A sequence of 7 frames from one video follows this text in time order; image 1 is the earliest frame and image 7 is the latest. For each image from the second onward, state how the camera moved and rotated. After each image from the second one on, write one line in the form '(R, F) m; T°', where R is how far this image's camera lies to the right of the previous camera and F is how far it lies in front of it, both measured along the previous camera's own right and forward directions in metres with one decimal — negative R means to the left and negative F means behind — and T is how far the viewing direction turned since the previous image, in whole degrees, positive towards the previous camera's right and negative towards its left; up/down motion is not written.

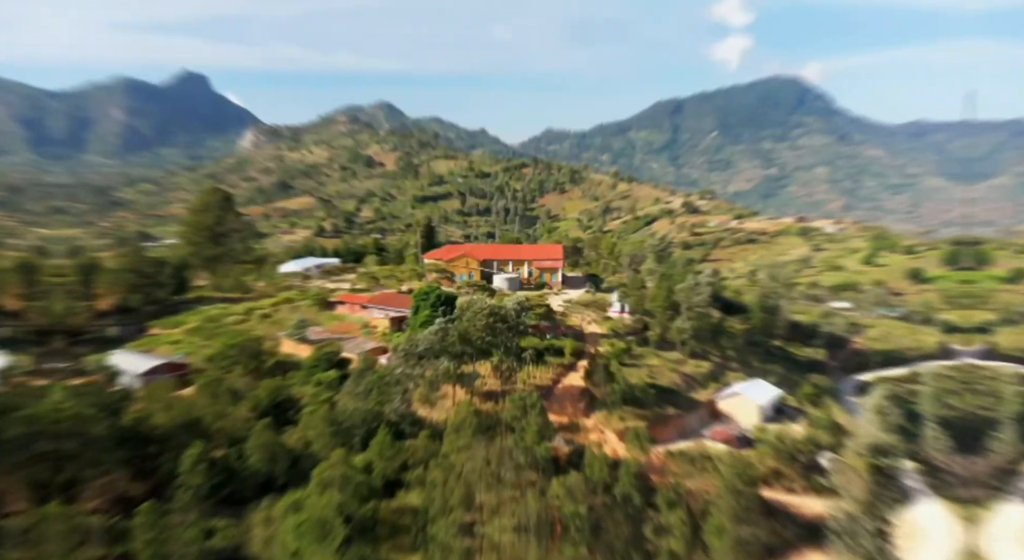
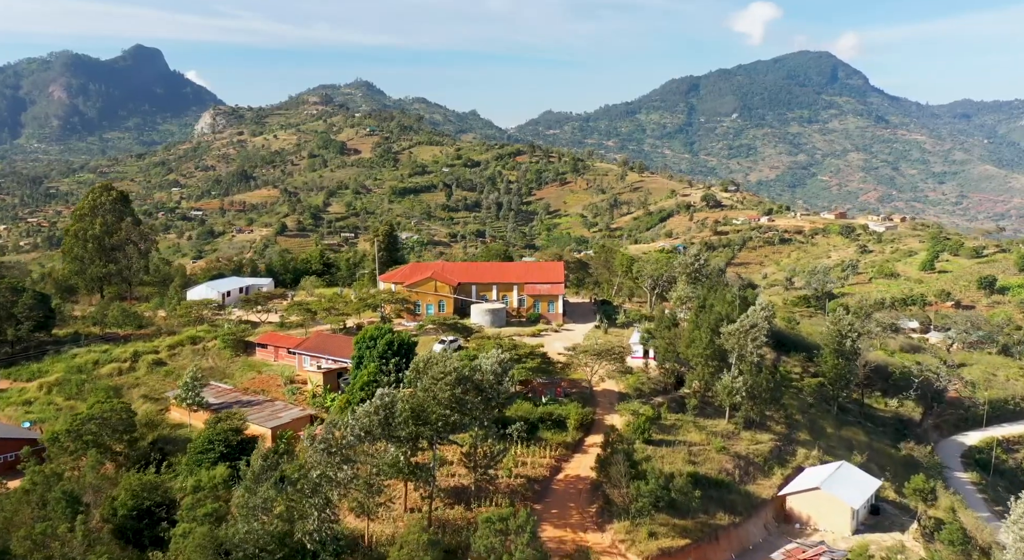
(-0.3, +6.2) m; +3°
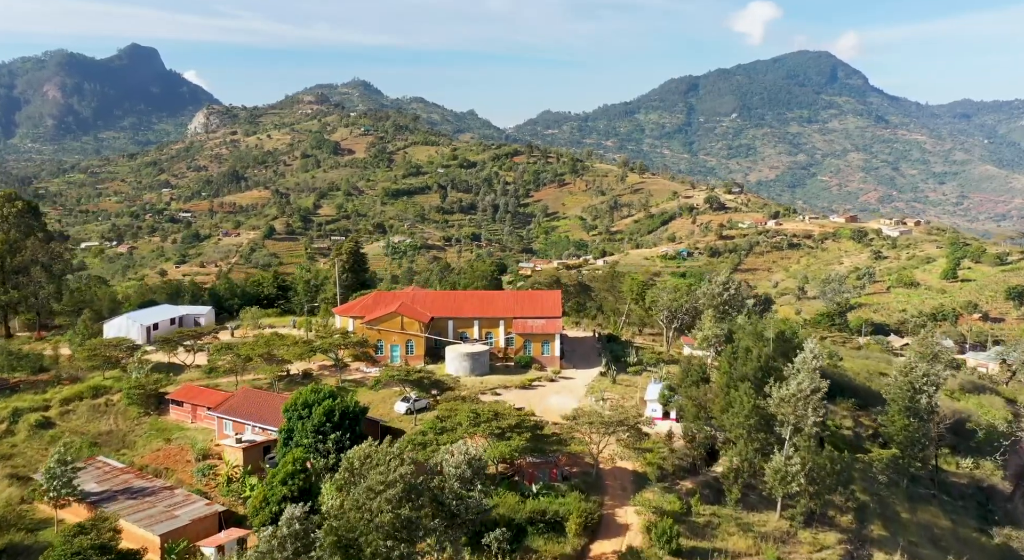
(+0.3, +4.3) m; 0°
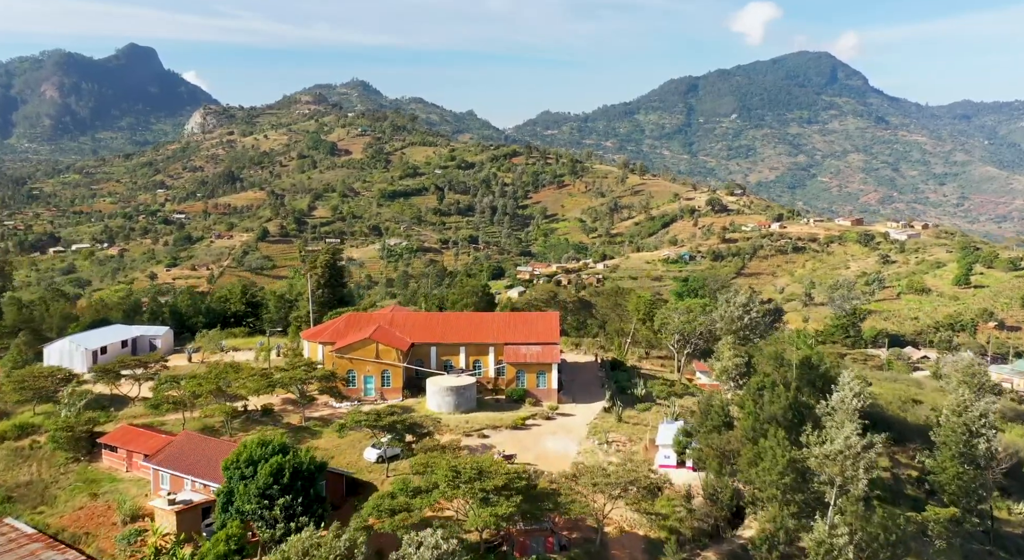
(+0.2, +2.2) m; 0°
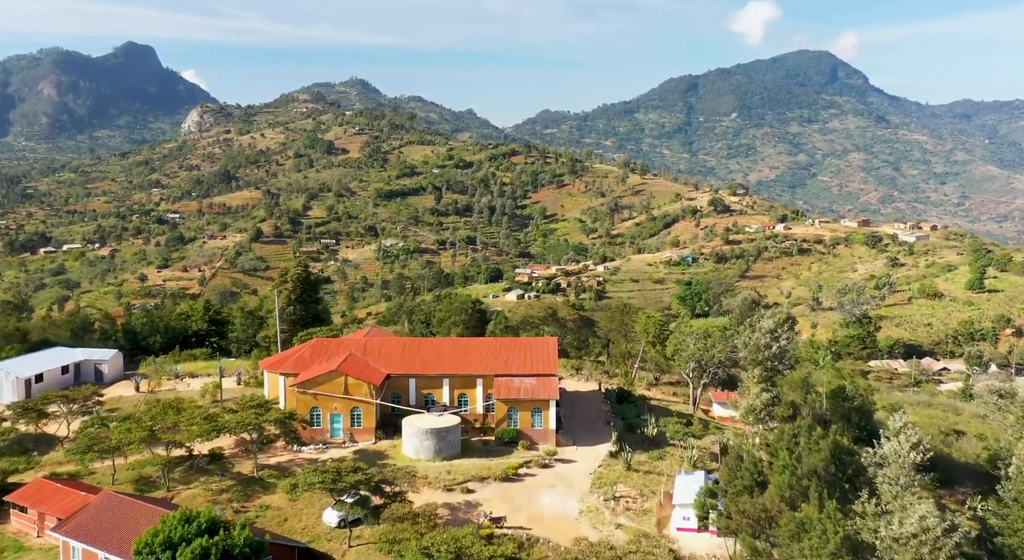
(+0.1, +2.1) m; 0°
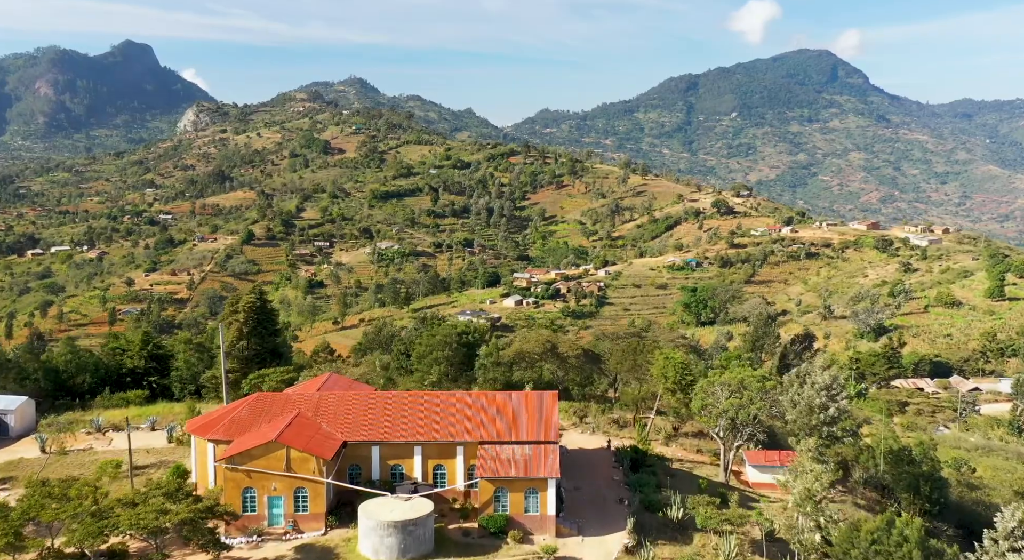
(+0.1, +2.8) m; 0°
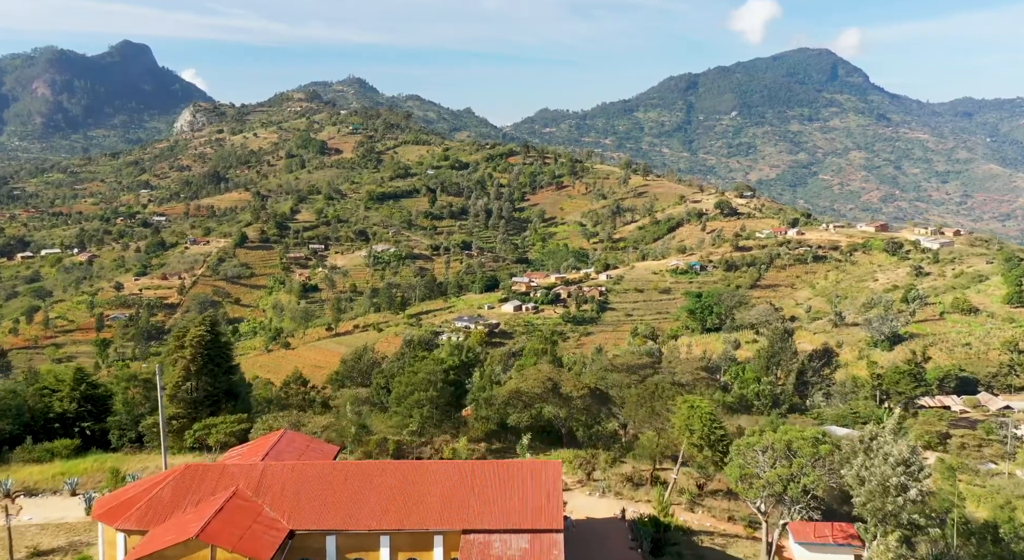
(+0.1, +2.3) m; 0°
